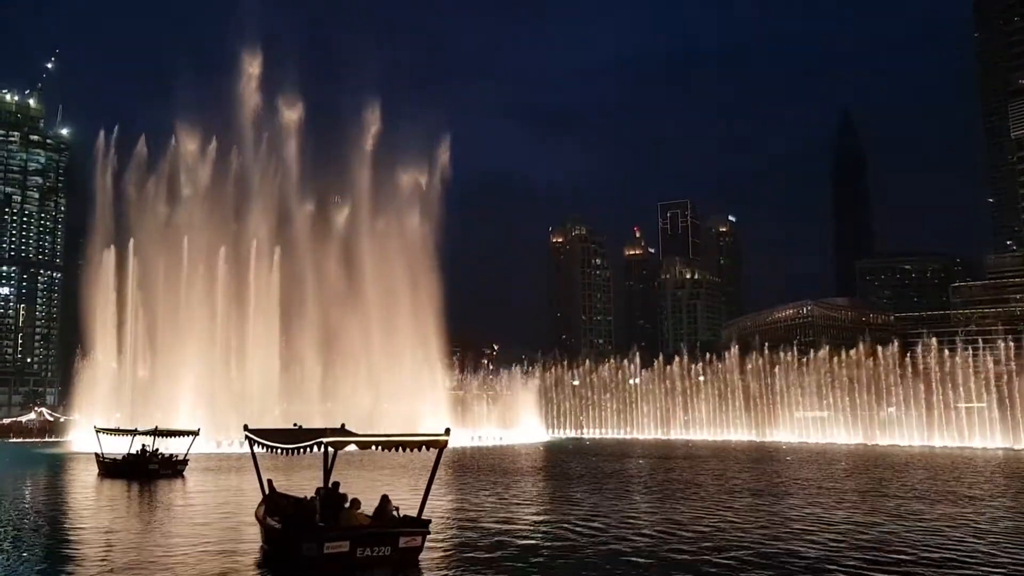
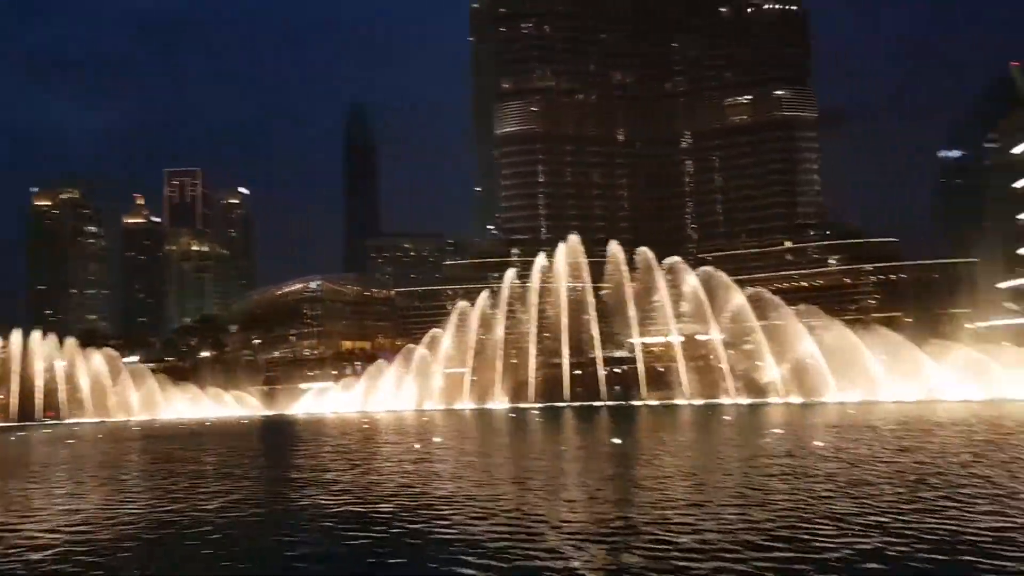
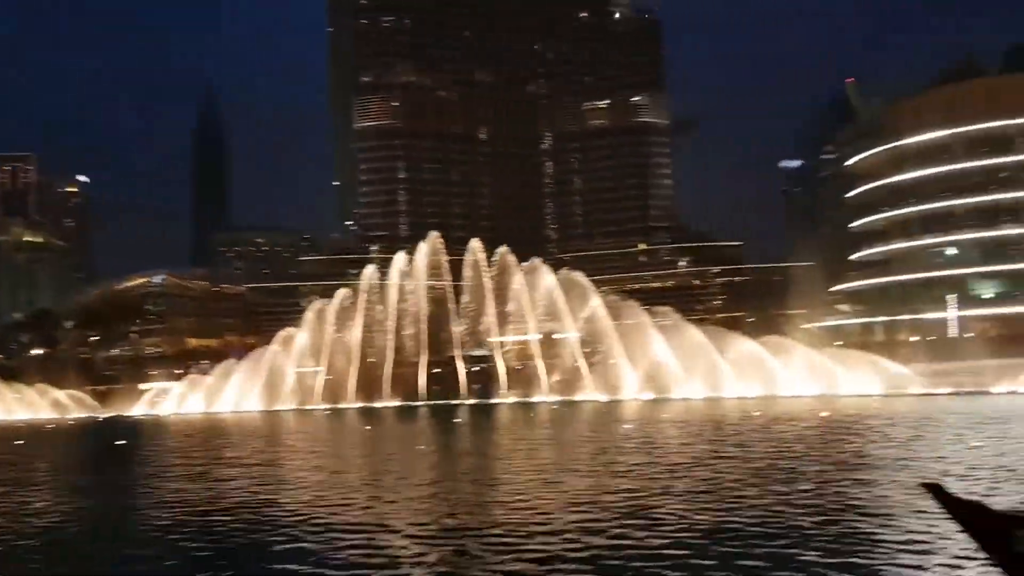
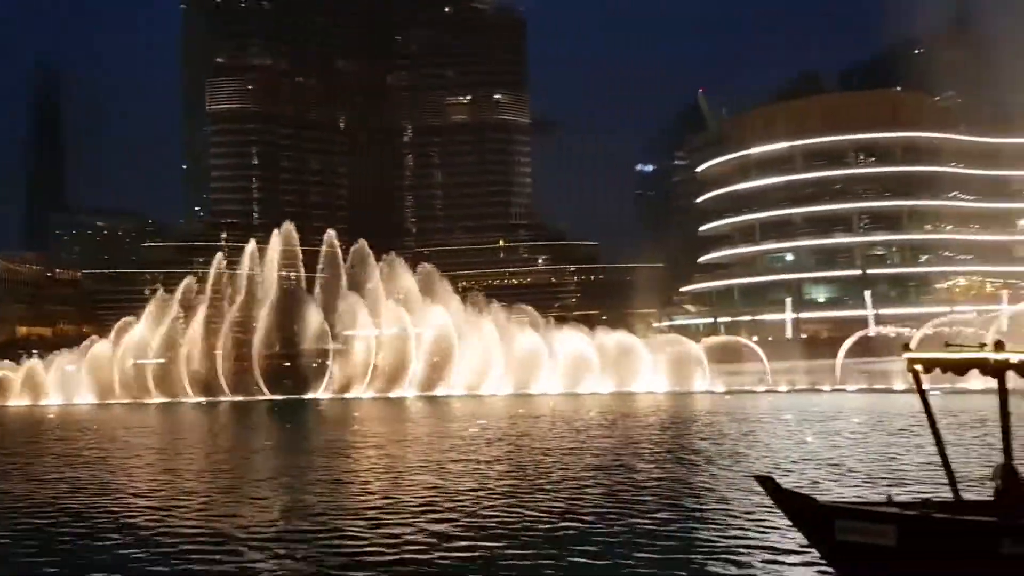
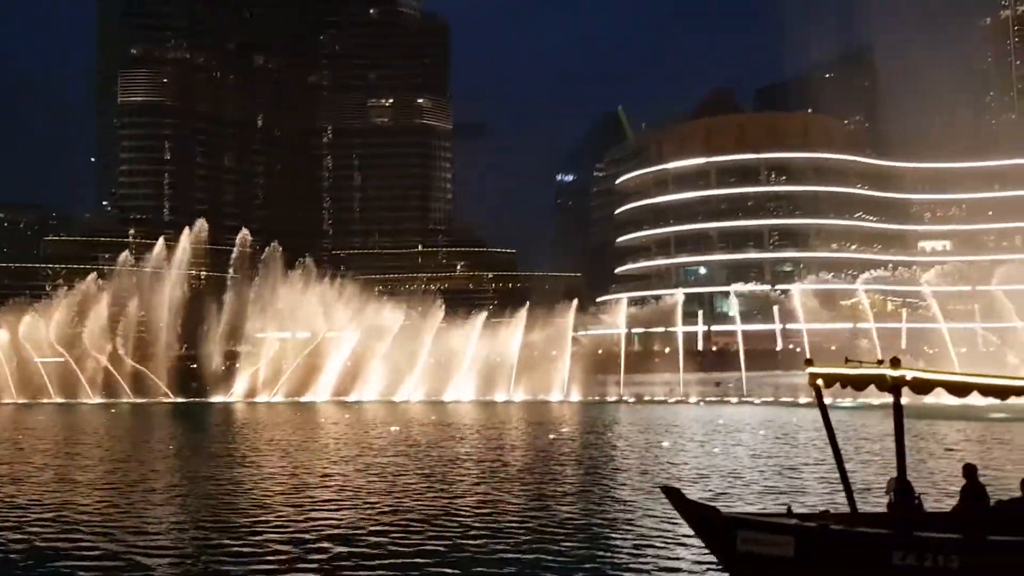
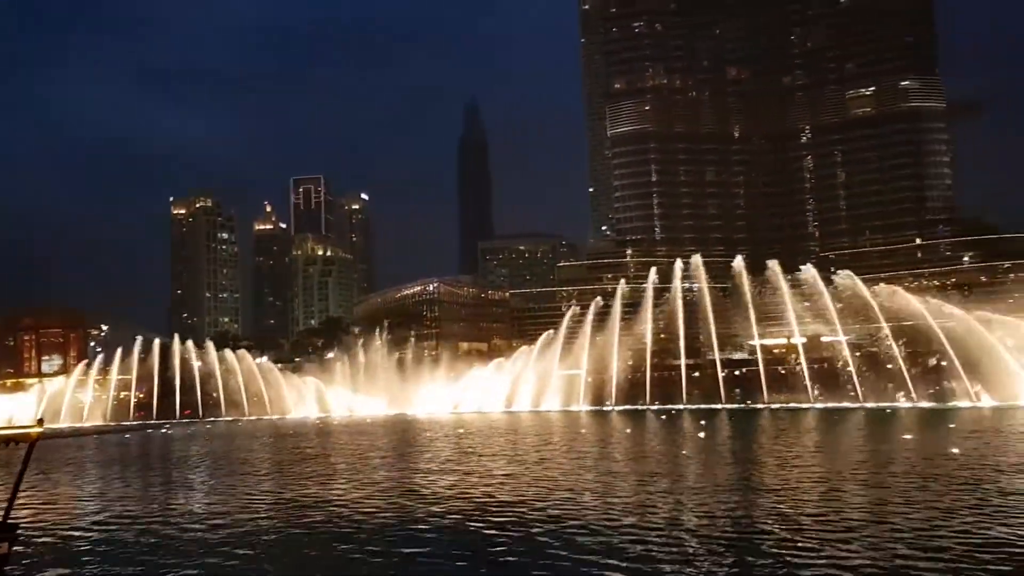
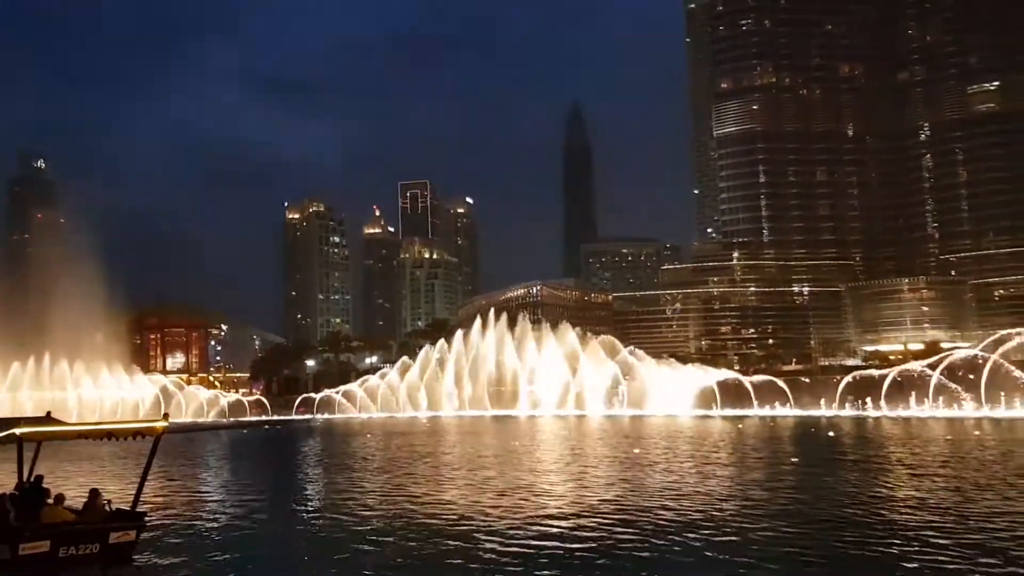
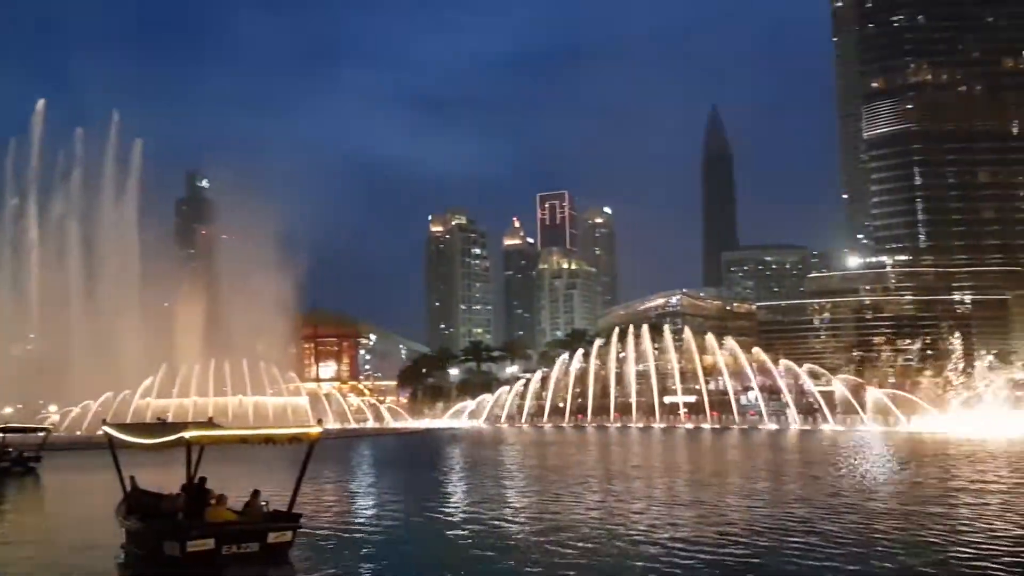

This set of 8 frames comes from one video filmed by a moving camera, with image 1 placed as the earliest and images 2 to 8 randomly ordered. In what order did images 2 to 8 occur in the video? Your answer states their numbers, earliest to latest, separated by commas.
8, 7, 6, 2, 3, 4, 5
